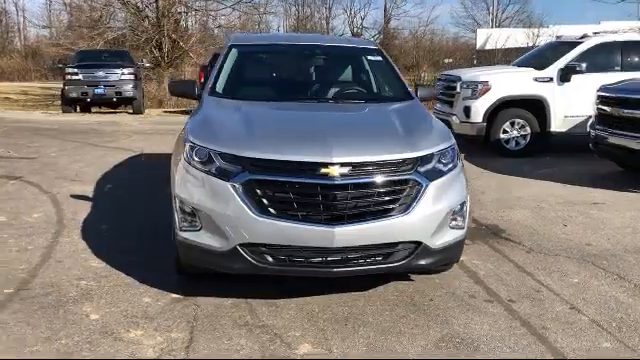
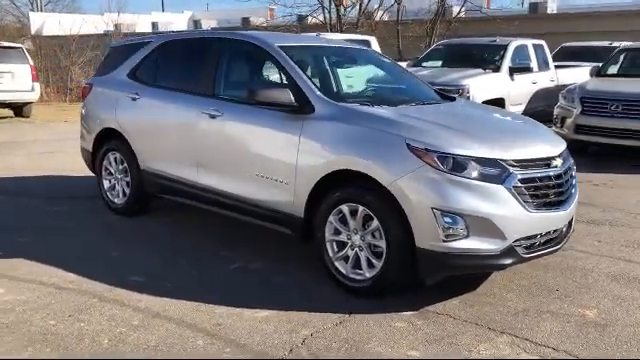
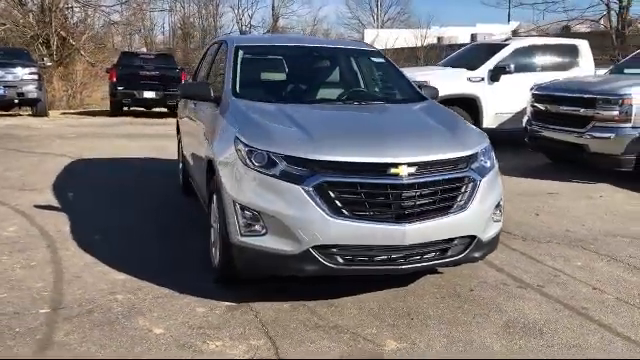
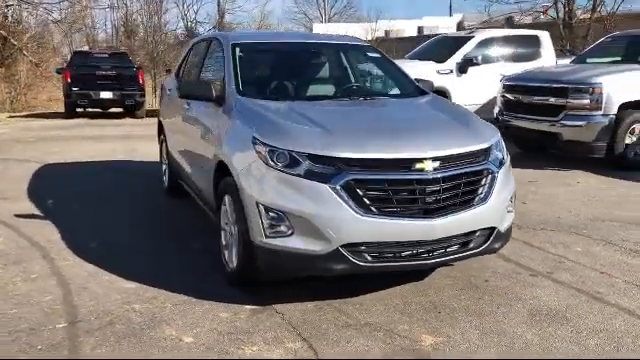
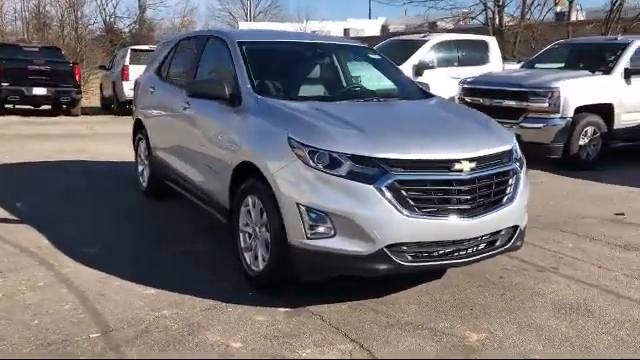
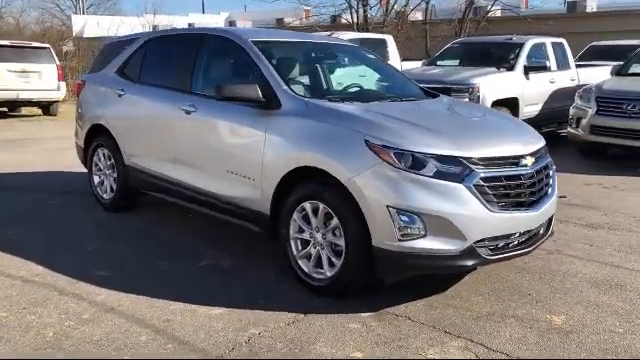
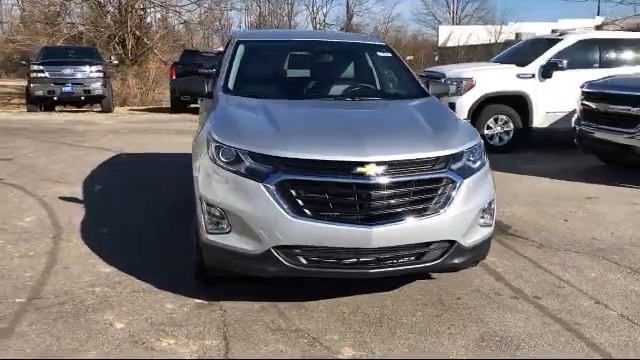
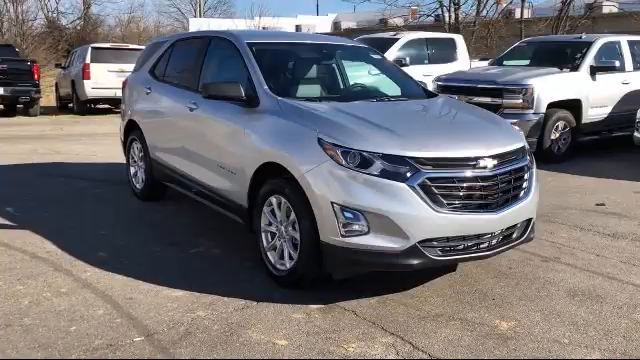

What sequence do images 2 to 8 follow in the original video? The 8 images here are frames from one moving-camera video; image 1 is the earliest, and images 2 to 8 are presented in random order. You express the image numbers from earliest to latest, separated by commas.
7, 3, 4, 5, 8, 6, 2
